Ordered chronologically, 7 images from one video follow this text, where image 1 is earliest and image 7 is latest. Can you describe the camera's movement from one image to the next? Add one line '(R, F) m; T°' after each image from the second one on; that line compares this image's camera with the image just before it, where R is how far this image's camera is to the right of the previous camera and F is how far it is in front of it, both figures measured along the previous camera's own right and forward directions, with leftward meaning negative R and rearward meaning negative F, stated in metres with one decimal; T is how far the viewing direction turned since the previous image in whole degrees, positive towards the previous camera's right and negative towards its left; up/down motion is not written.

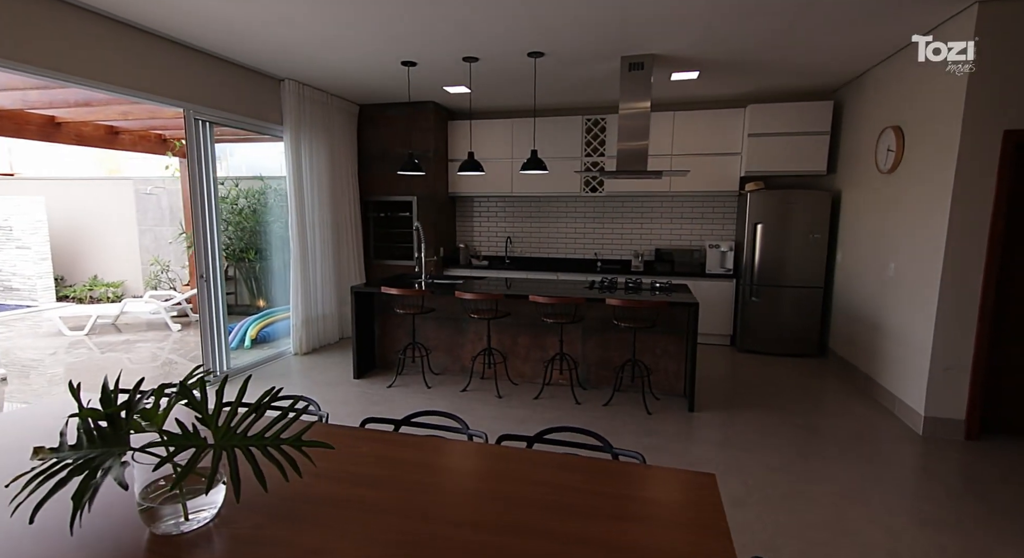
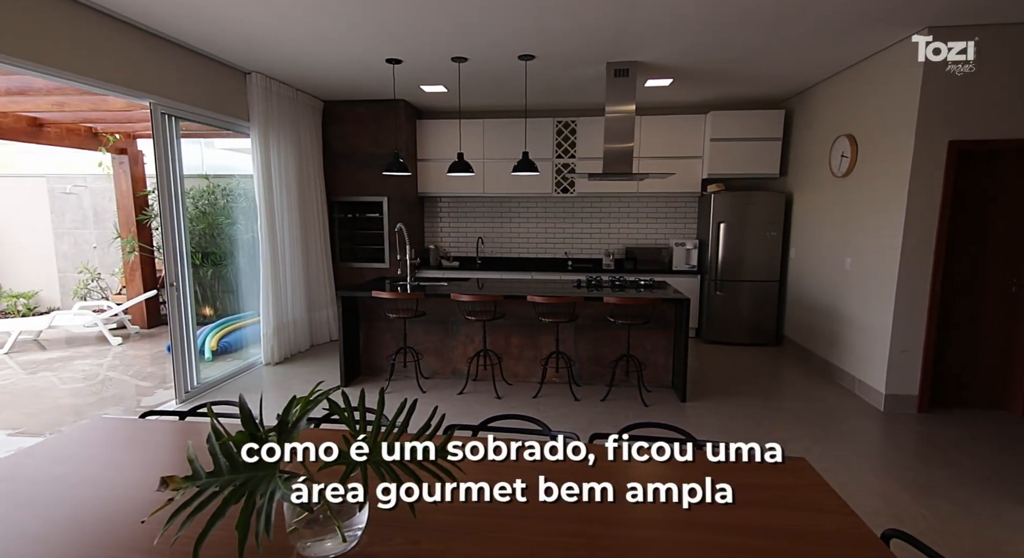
(-0.5, 0.0) m; +8°
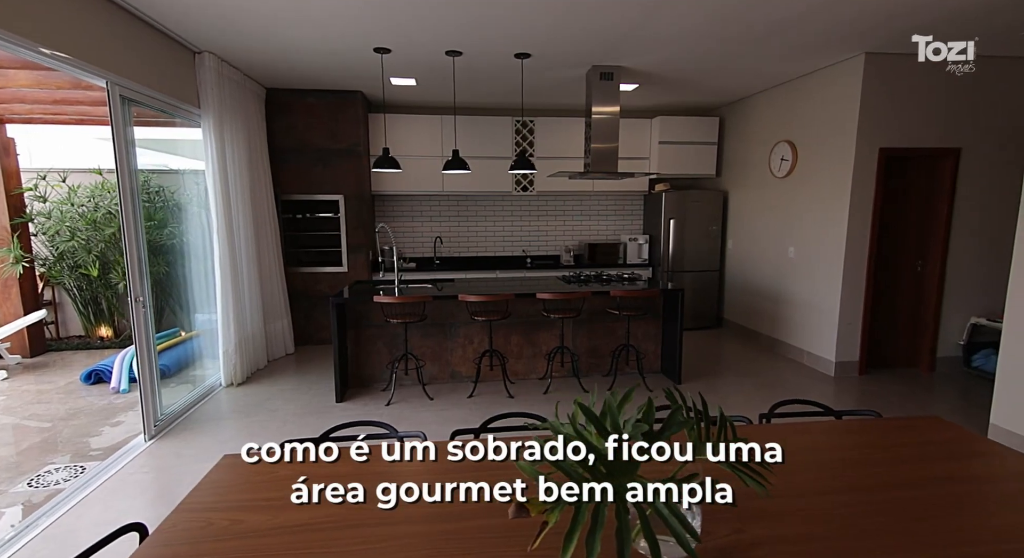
(-1.0, +0.1) m; +14°
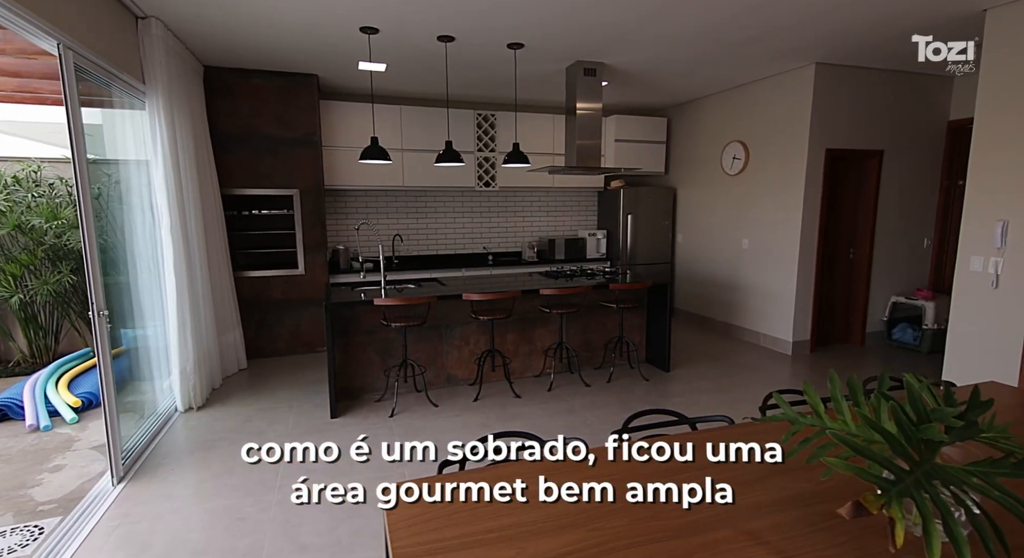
(-0.8, +0.2) m; +12°
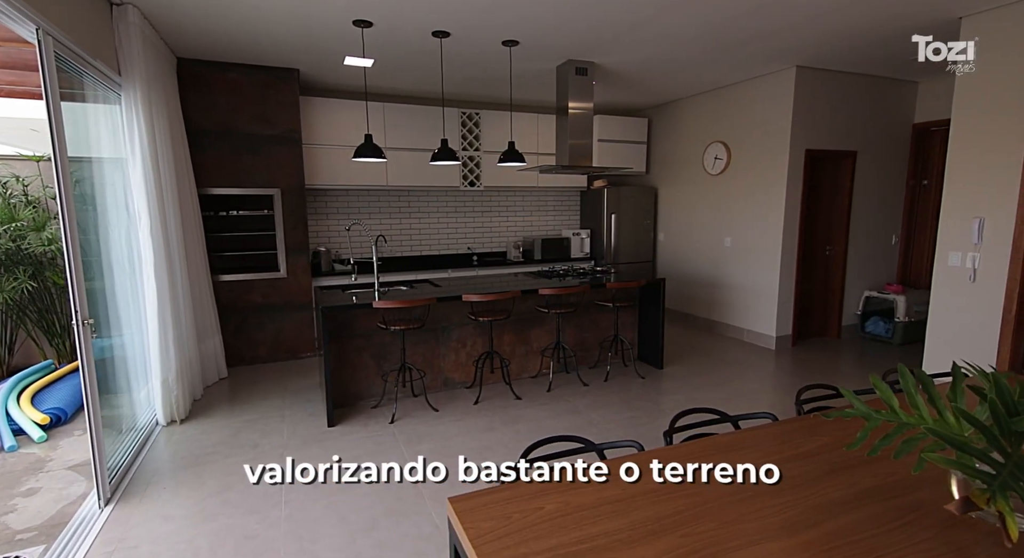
(-0.3, +0.1) m; +4°
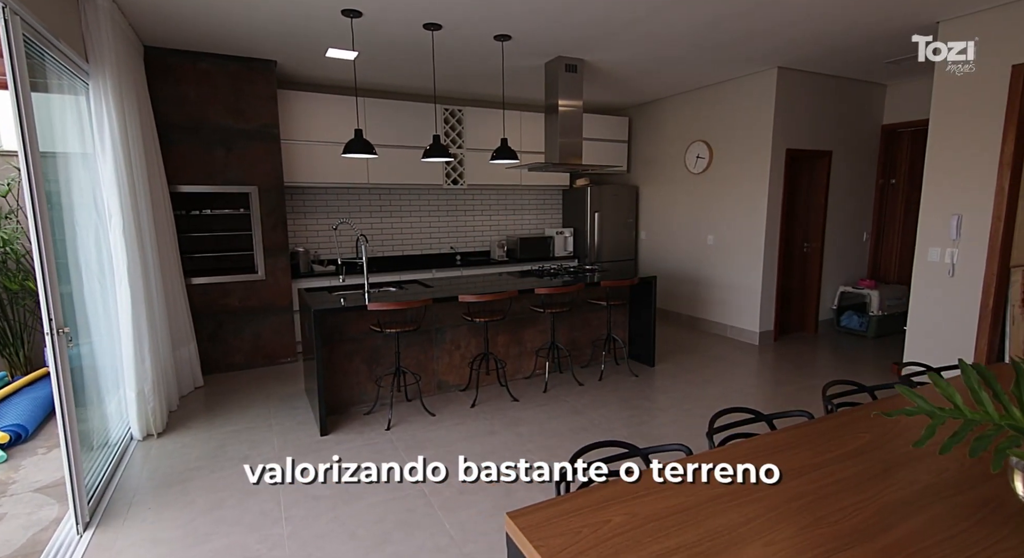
(-0.2, +0.1) m; +4°
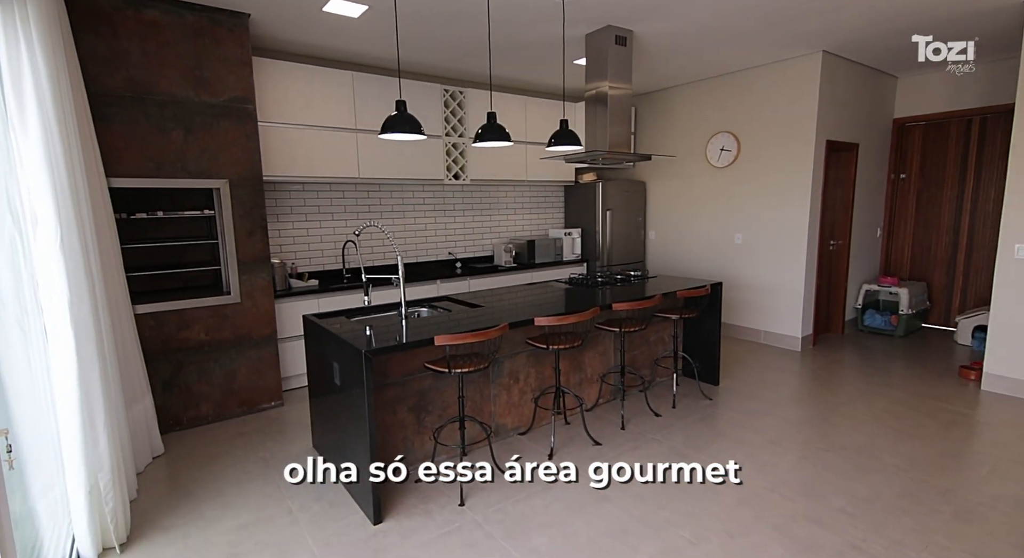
(-0.9, +0.8) m; +9°
